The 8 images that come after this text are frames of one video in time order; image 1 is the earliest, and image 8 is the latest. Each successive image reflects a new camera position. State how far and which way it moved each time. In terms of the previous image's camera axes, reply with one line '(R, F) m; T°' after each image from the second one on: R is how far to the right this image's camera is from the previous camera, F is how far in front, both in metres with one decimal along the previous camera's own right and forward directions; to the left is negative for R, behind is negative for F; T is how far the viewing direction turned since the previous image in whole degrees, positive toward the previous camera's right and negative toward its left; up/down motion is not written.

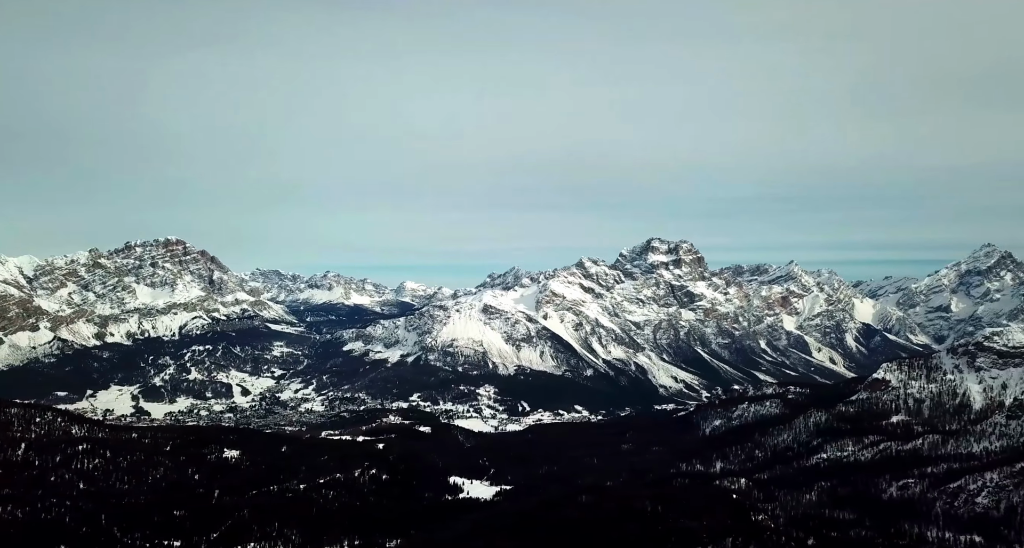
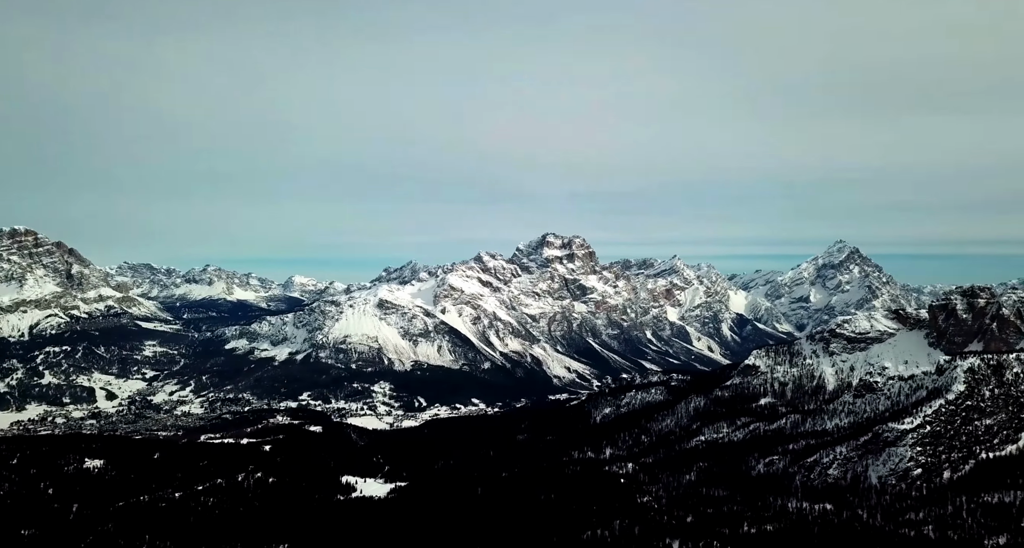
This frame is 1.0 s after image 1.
(+3.7, -2.4) m; +9°
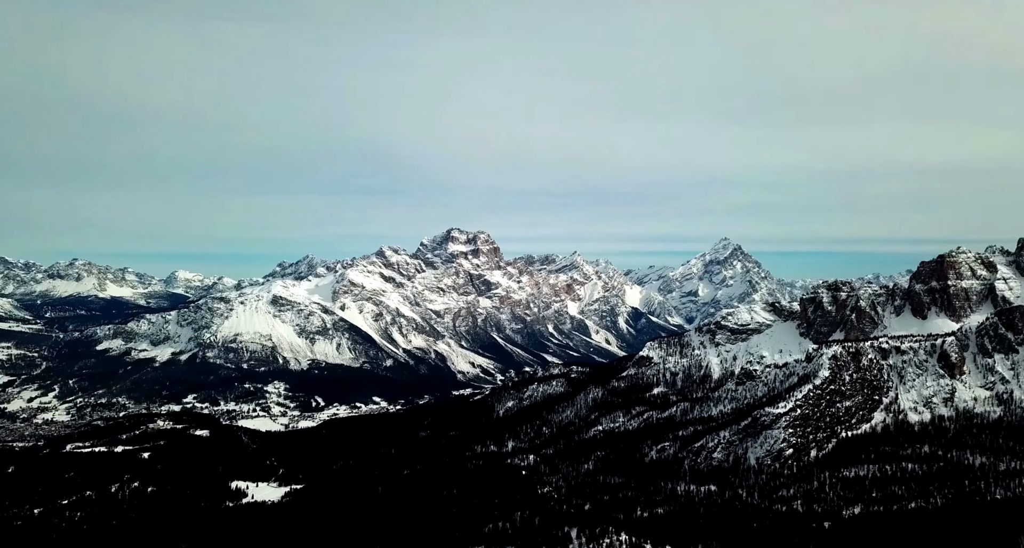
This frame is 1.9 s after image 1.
(+3.5, +0.3) m; +8°
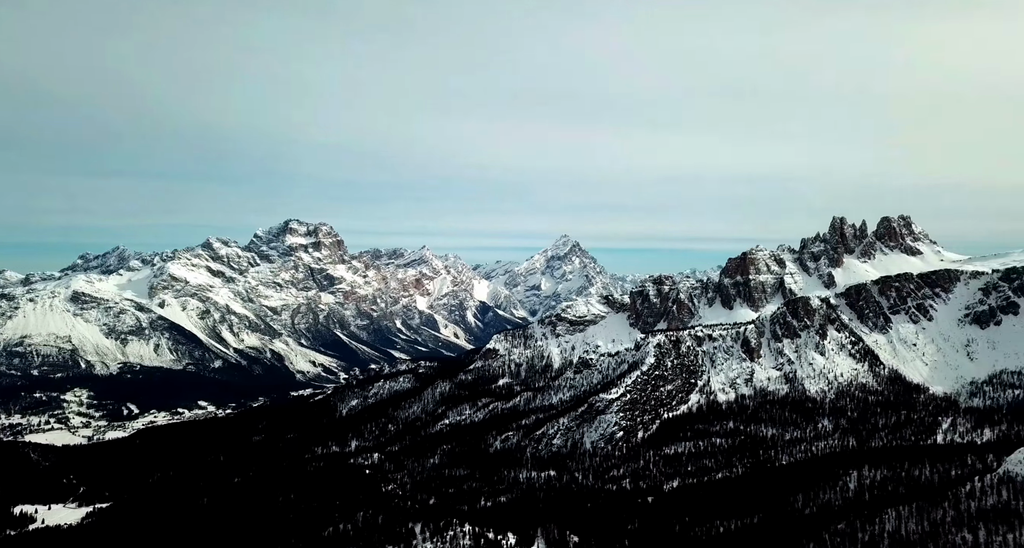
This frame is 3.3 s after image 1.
(+4.3, +4.6) m; +13°
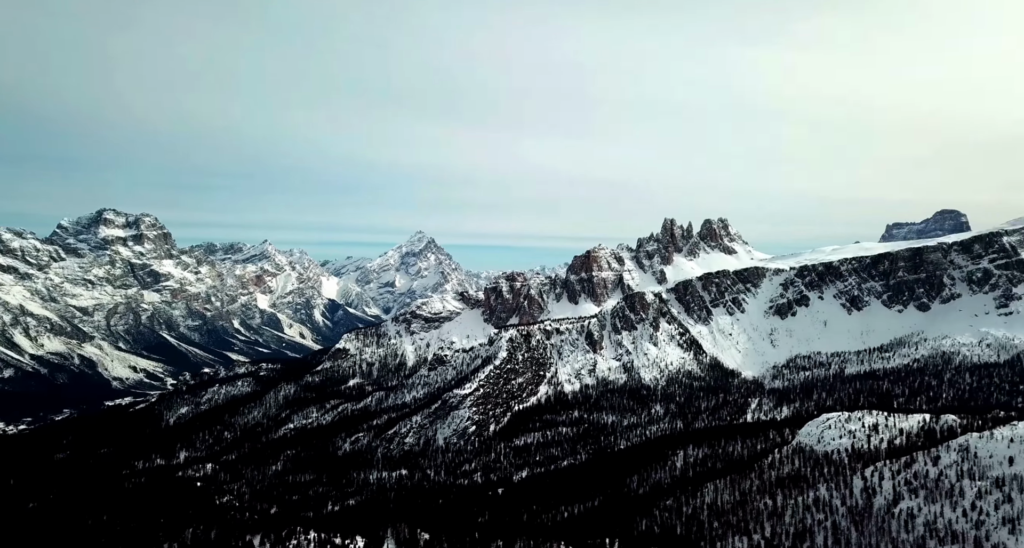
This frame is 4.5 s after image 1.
(-3.6, -0.5) m; +14°
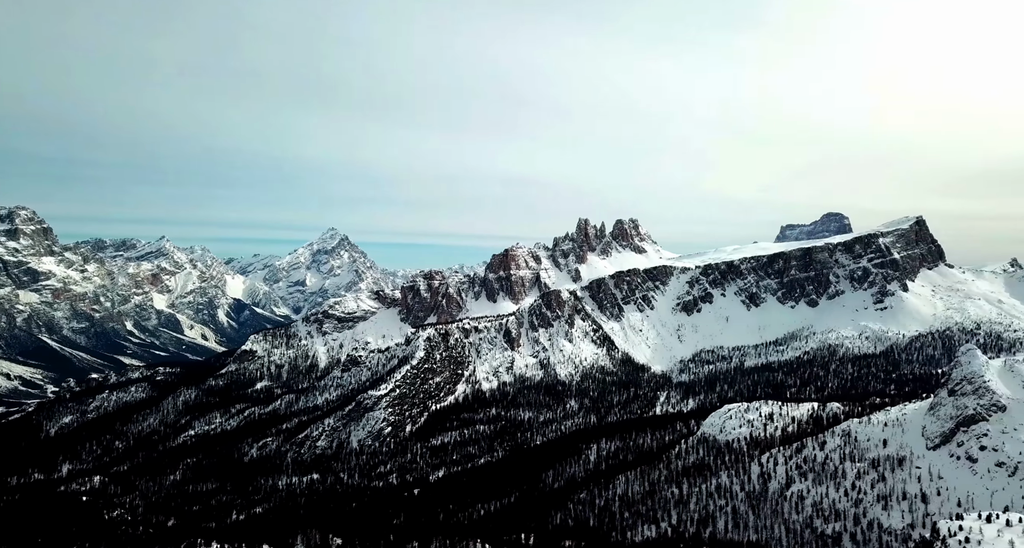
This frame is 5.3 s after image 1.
(-3.1, -0.4) m; +8°
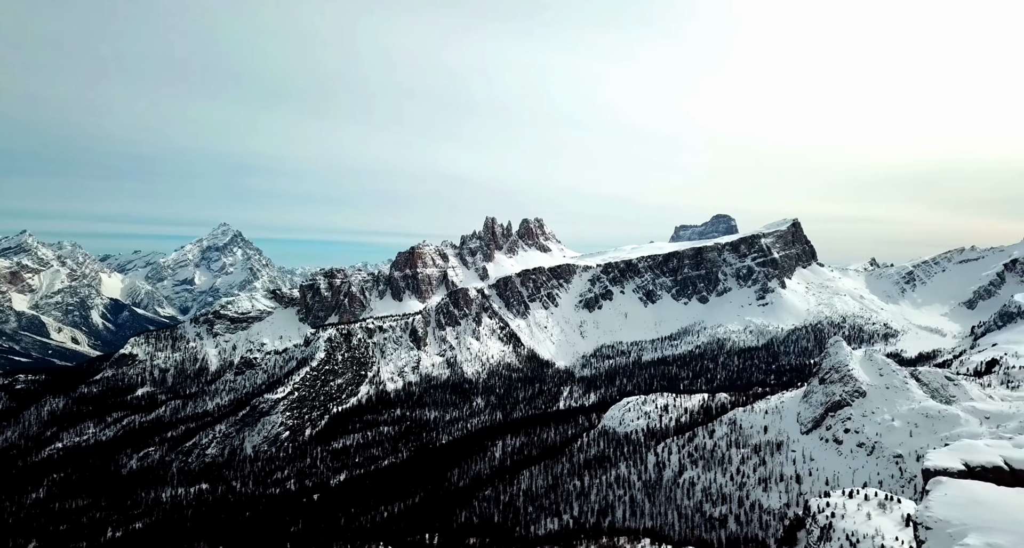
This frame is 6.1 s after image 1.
(-4.1, +0.1) m; +9°
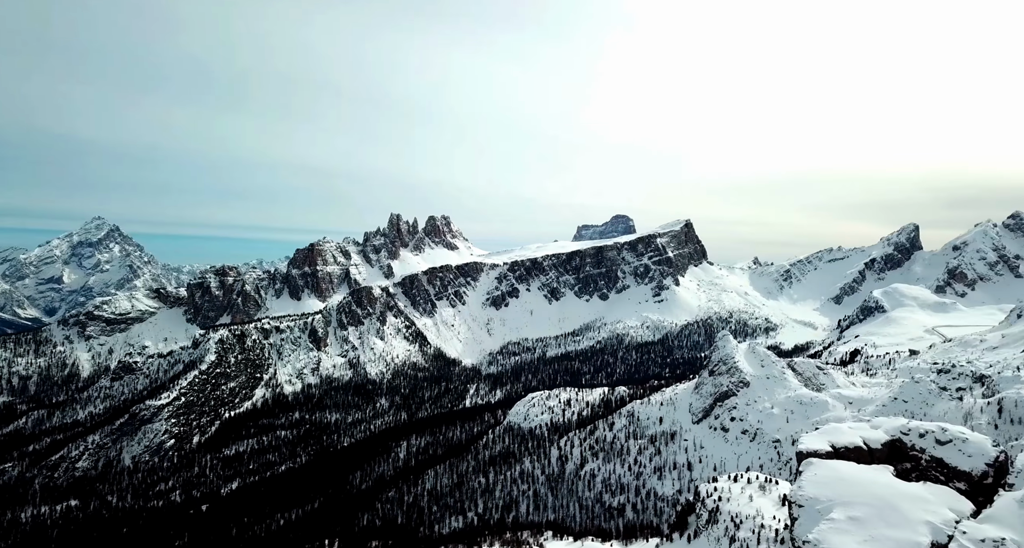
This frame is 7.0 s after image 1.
(-3.6, +1.1) m; +9°
